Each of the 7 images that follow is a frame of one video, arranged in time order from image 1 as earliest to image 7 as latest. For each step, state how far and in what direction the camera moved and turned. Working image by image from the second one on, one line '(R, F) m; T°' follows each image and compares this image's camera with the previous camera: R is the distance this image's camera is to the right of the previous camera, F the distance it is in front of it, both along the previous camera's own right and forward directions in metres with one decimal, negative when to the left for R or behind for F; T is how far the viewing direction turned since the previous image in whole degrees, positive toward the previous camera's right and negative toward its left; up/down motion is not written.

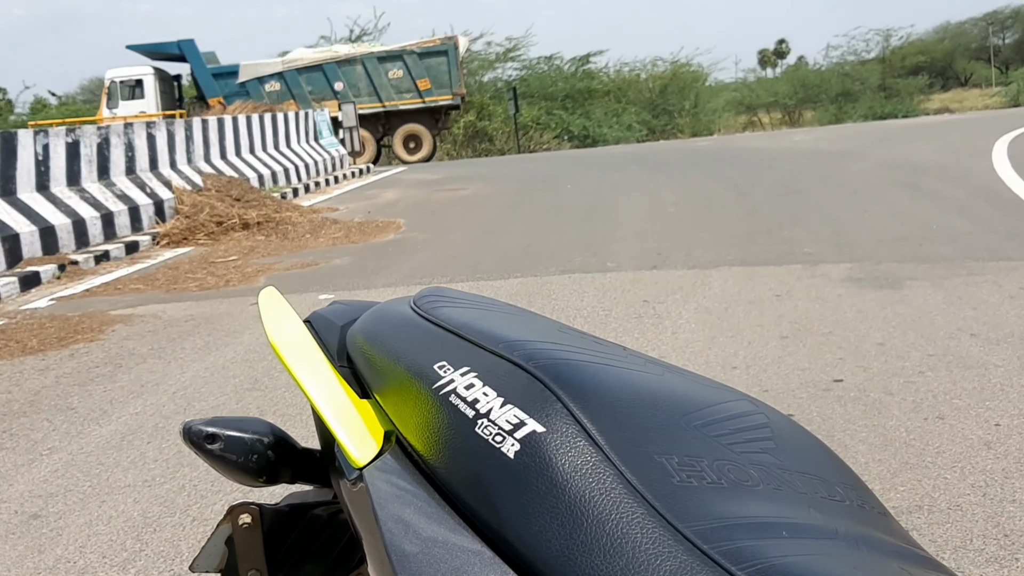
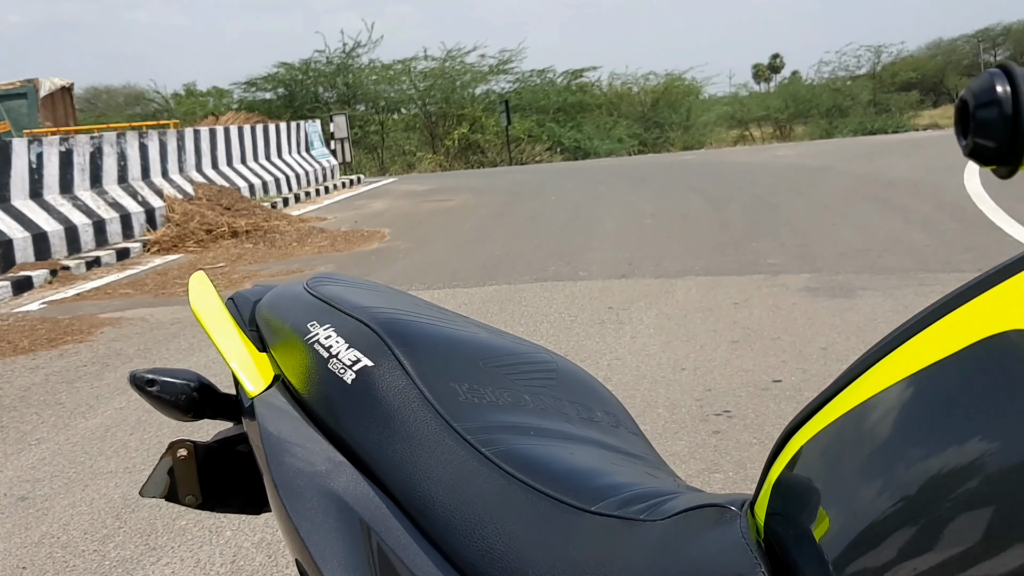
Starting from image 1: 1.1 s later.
(+0.2, -0.3) m; 0°
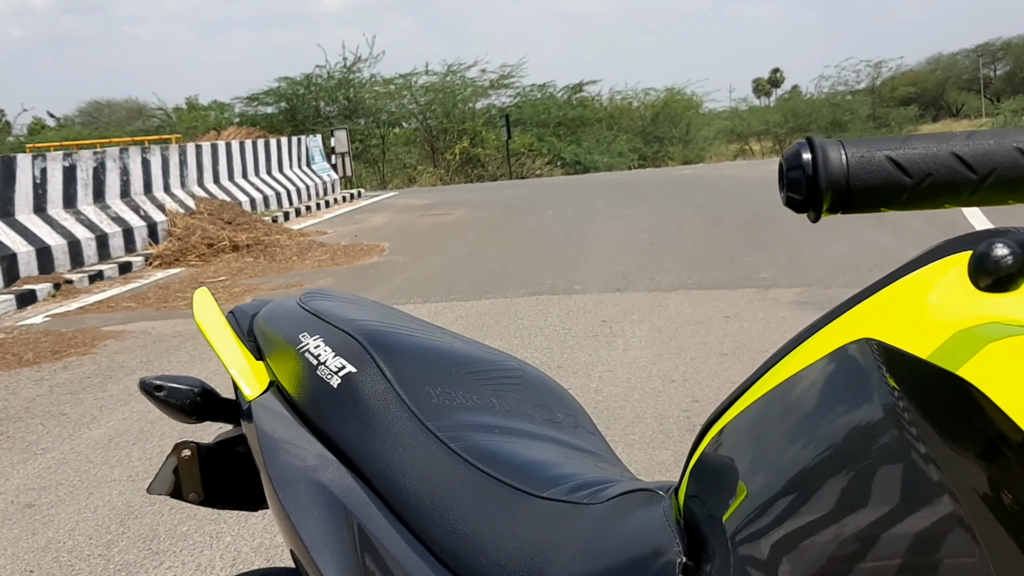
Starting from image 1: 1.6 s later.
(0.0, -0.1) m; 0°
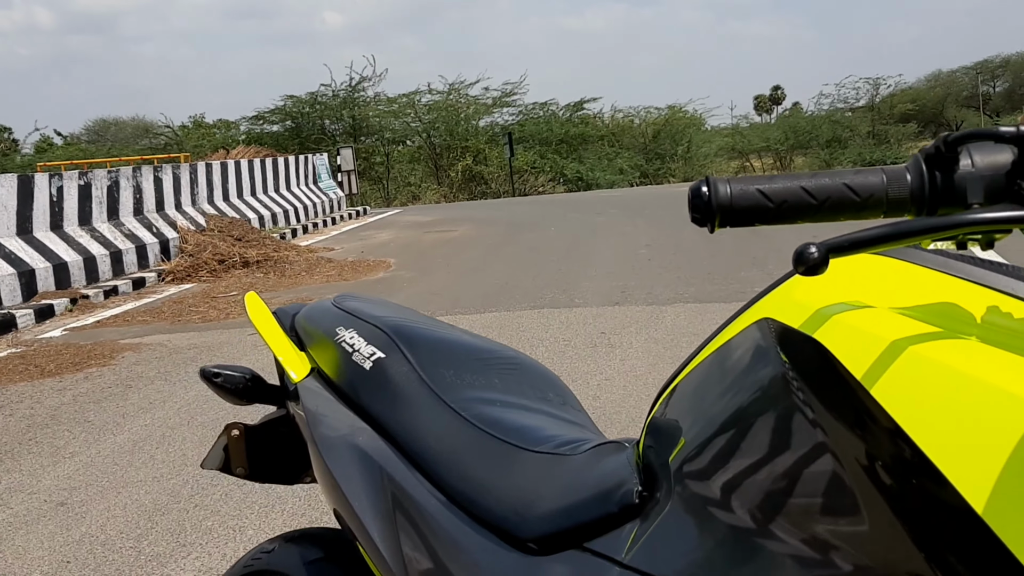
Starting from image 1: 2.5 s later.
(0.0, -0.3) m; 0°
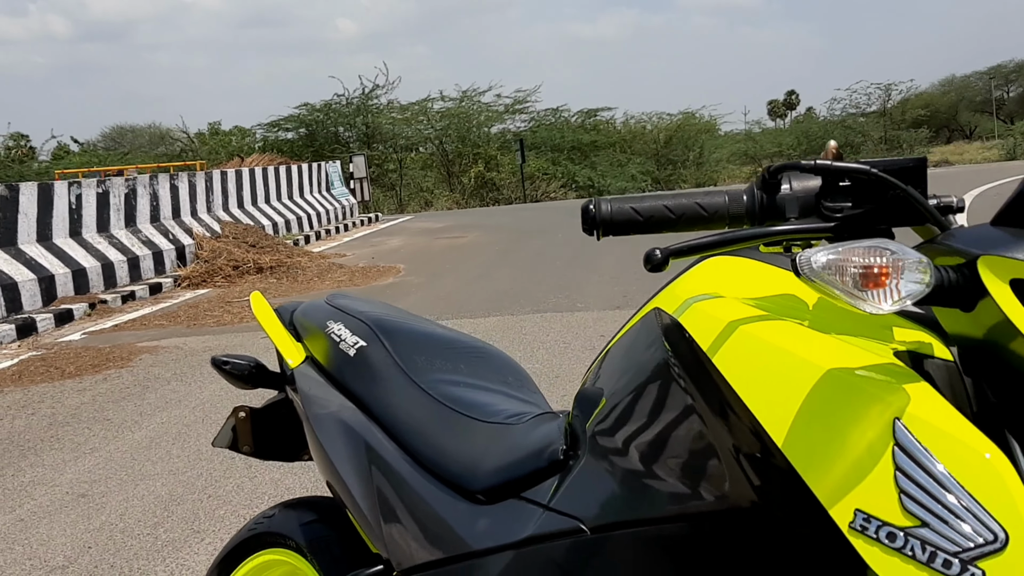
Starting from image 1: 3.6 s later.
(+0.1, -0.3) m; -1°
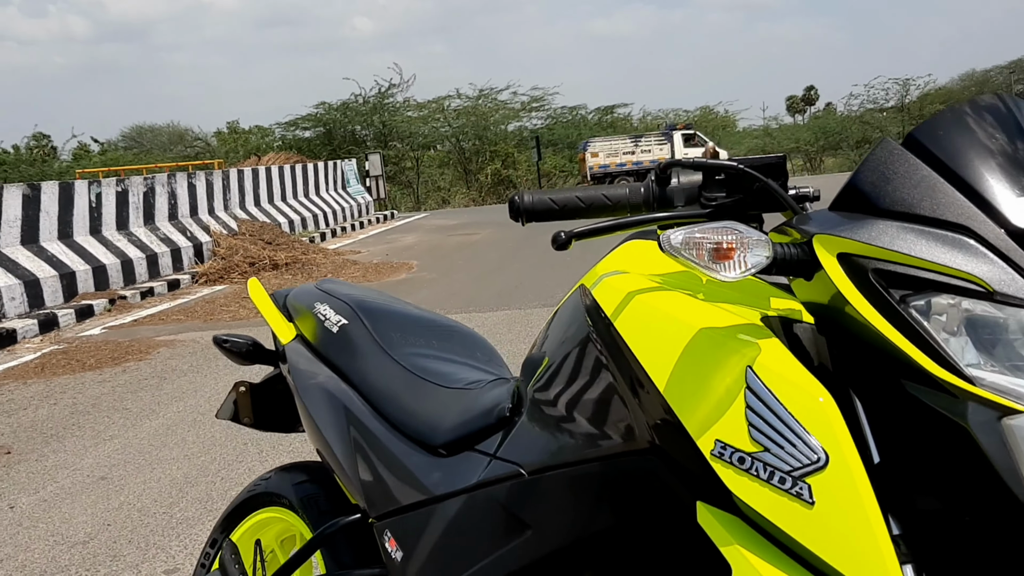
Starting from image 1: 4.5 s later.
(+0.1, -0.2) m; -1°
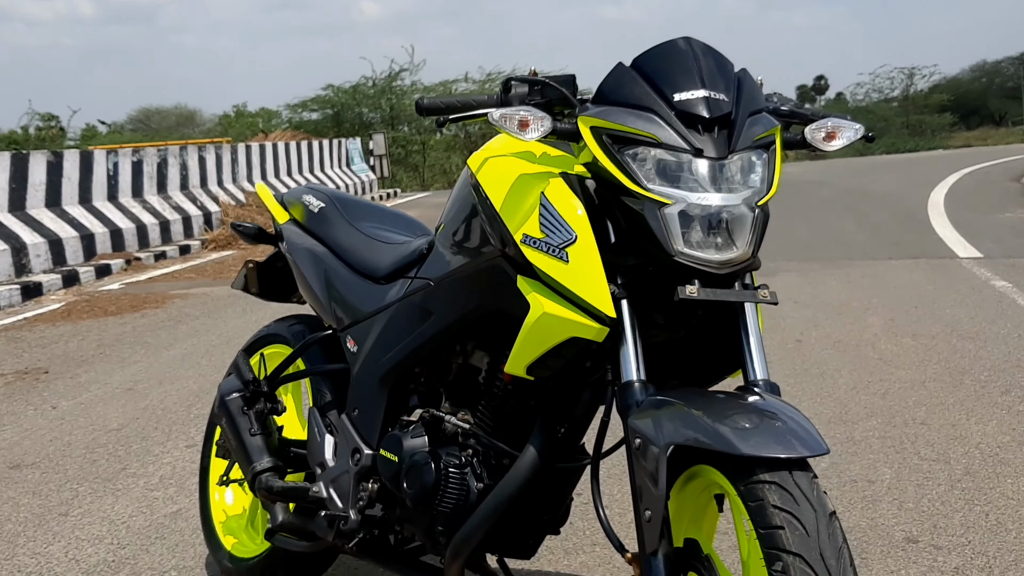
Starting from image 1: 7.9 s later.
(+0.2, -0.9) m; 0°
